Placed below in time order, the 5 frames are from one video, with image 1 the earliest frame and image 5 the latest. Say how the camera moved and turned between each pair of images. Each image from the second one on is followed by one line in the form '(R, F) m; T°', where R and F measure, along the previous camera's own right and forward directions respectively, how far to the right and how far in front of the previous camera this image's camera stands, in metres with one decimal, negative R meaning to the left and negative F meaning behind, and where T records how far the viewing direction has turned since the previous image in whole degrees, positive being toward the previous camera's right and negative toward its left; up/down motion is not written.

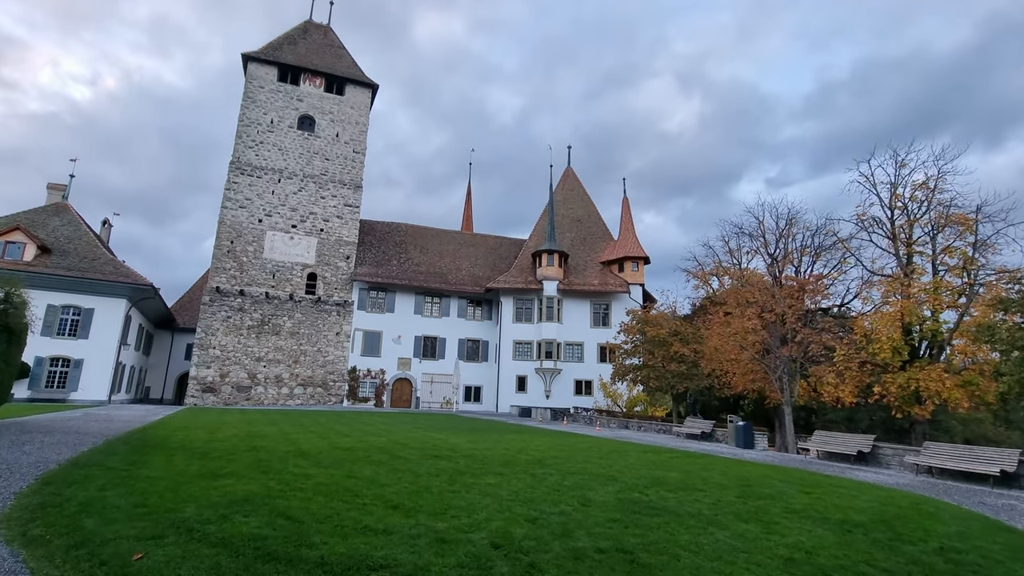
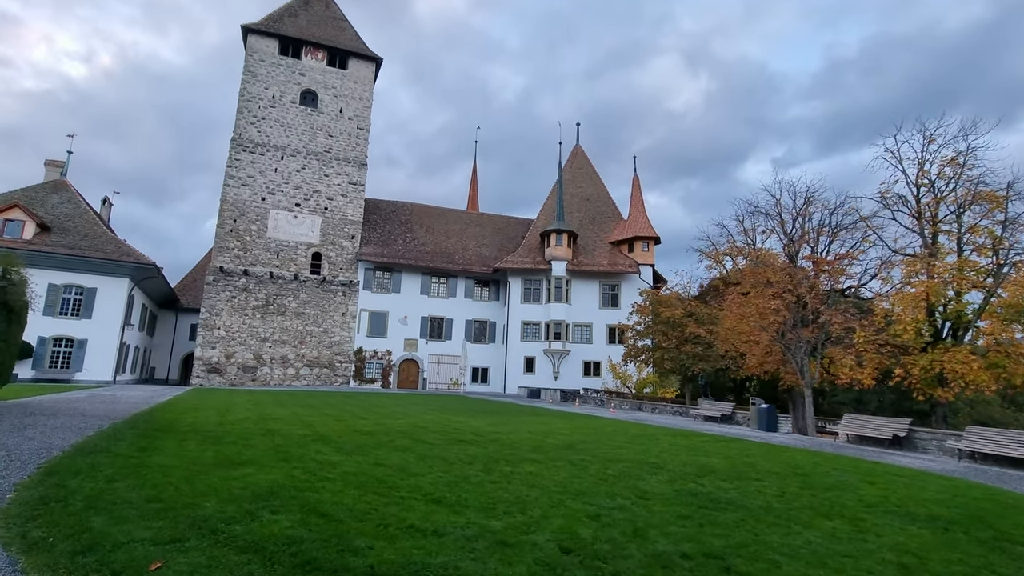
(-0.5, +0.6) m; 0°
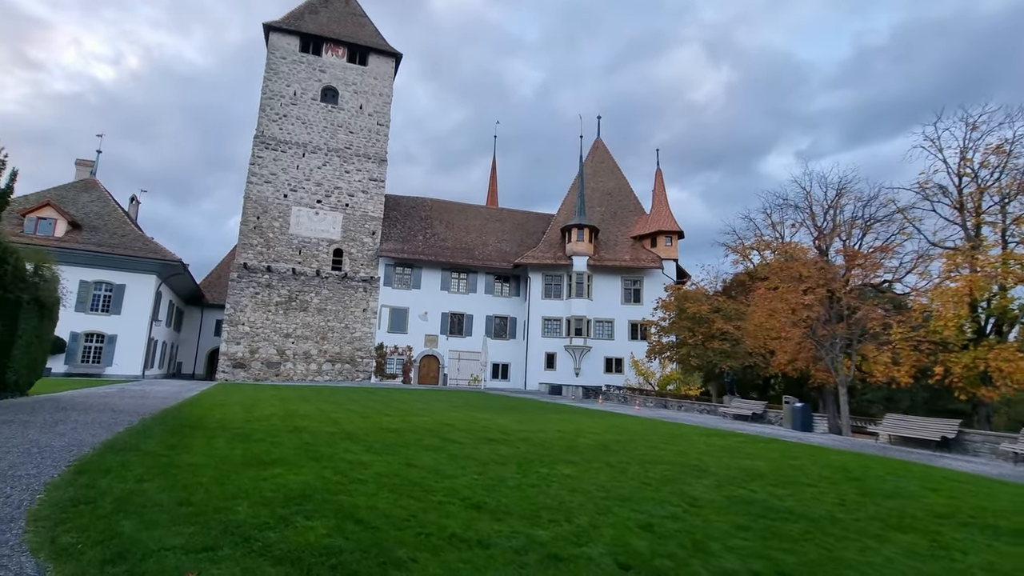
(-0.2, +0.3) m; -2°
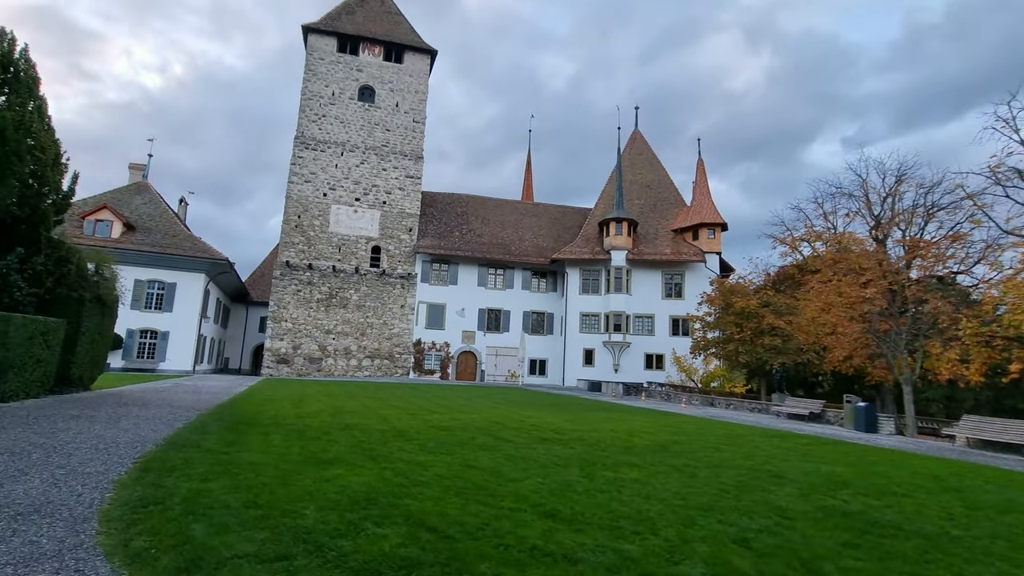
(-0.4, +0.3) m; -4°
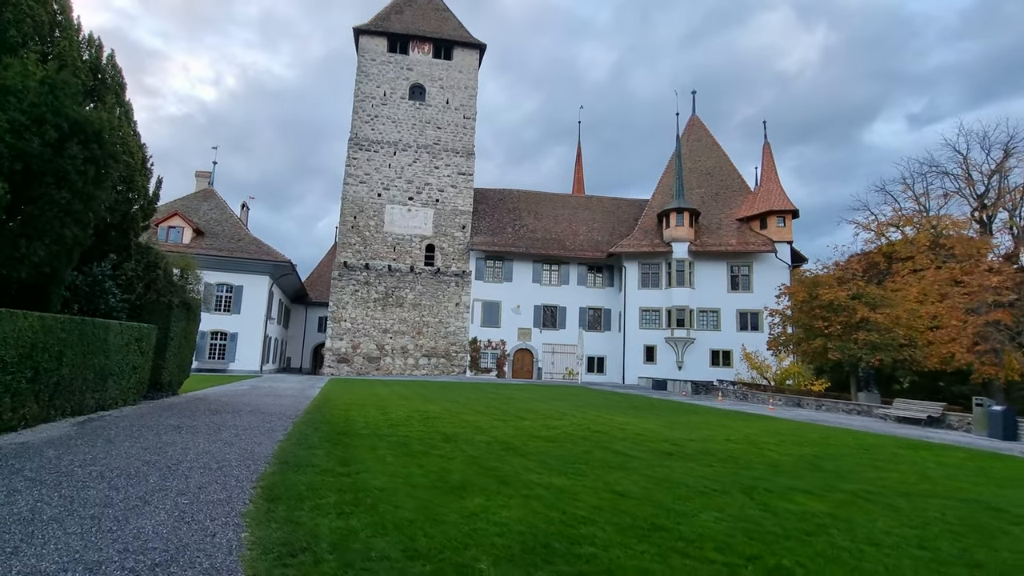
(-1.2, +0.8) m; -5°
